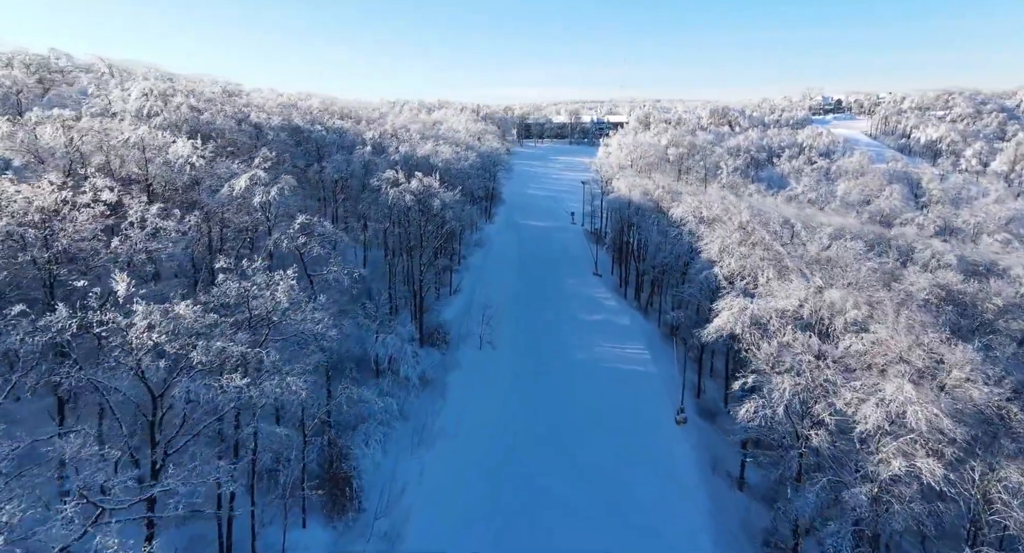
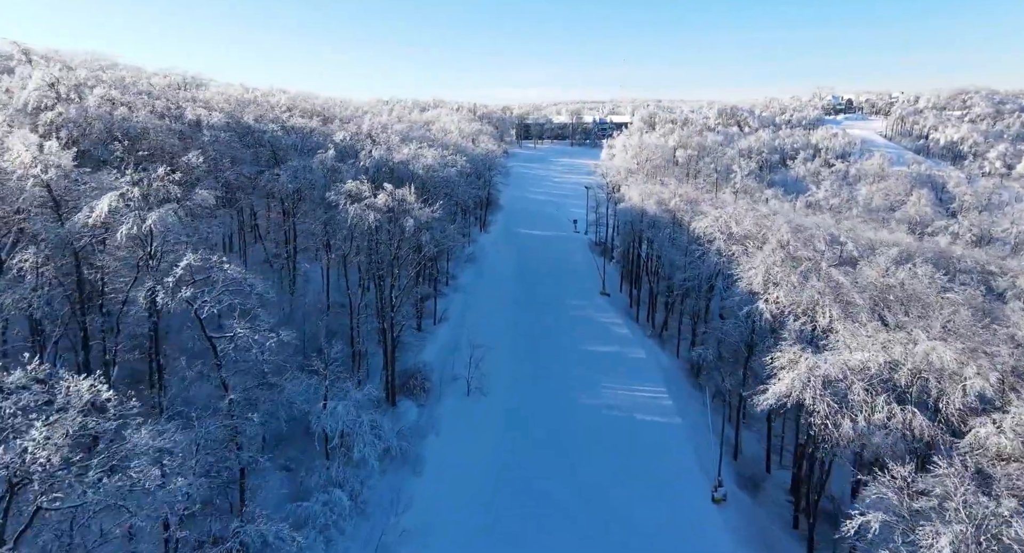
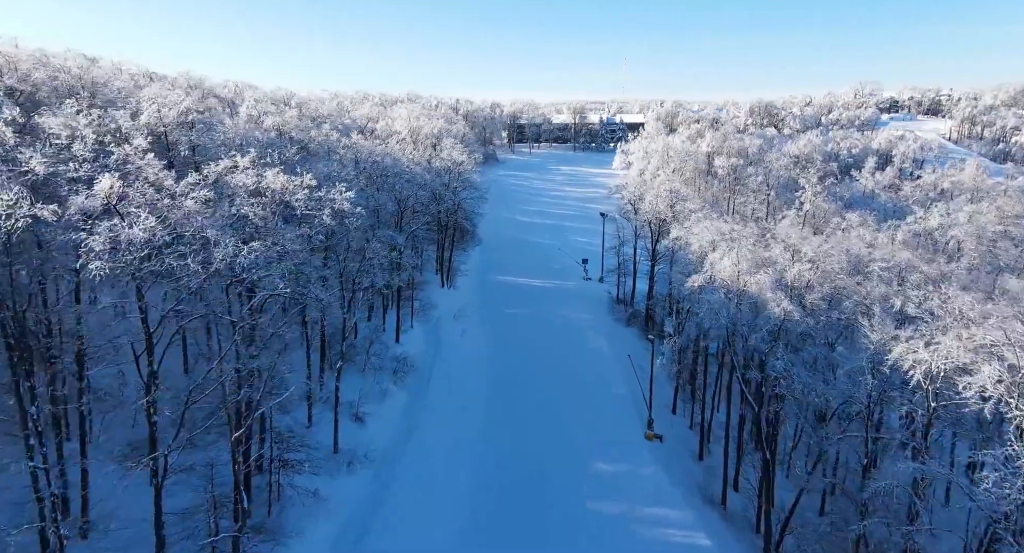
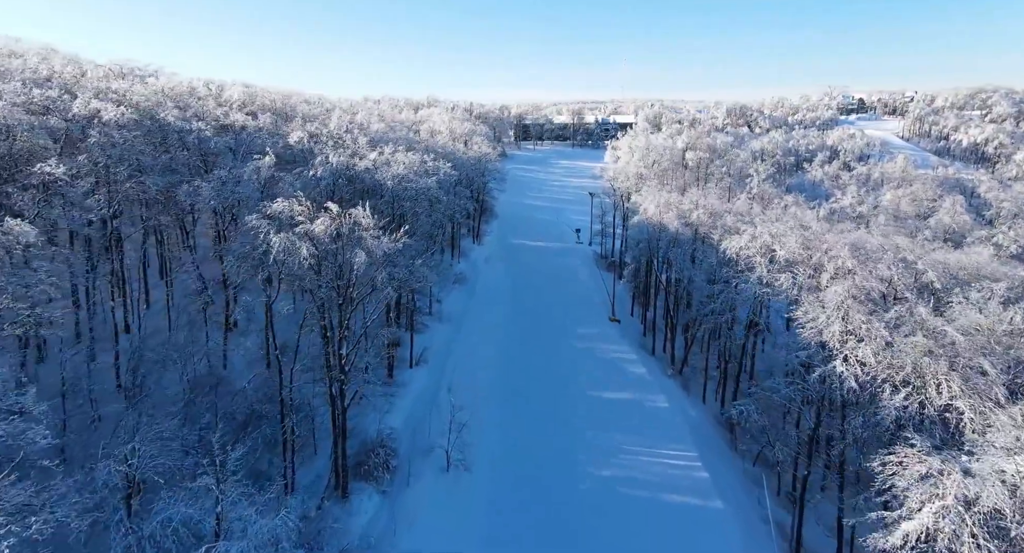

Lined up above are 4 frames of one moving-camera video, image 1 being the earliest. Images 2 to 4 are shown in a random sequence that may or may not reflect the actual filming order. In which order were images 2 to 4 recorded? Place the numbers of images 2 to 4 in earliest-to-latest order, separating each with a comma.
2, 4, 3
